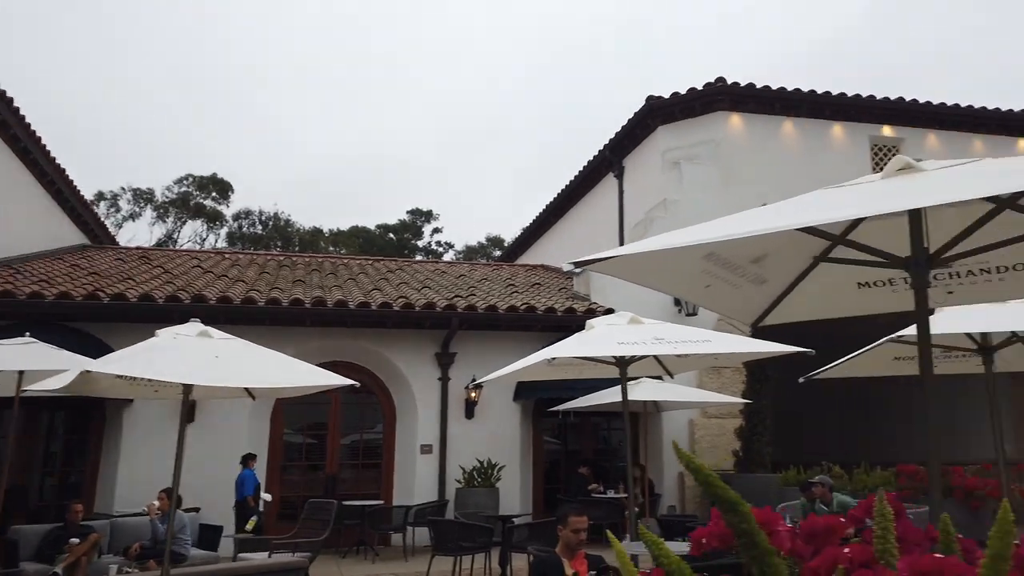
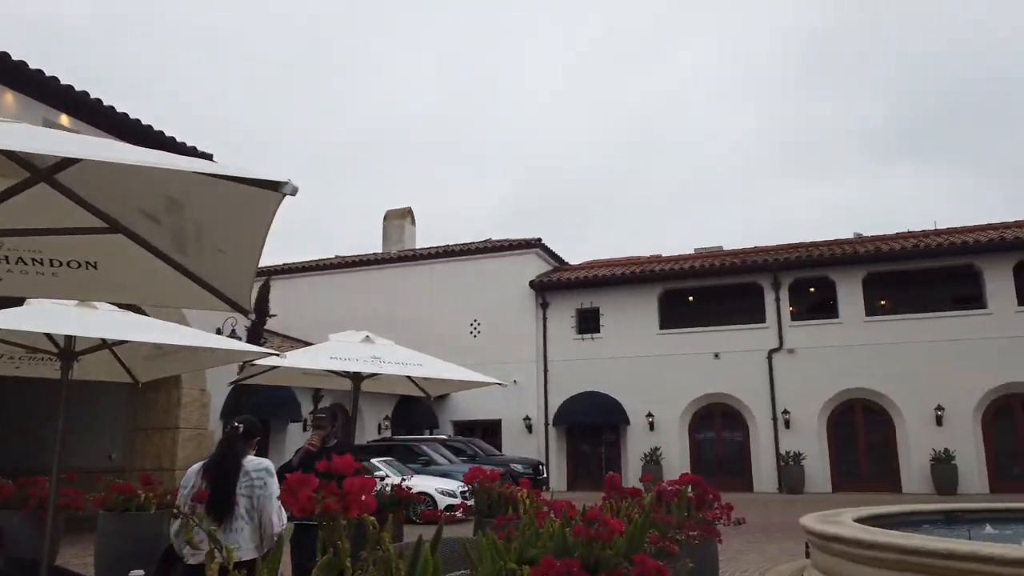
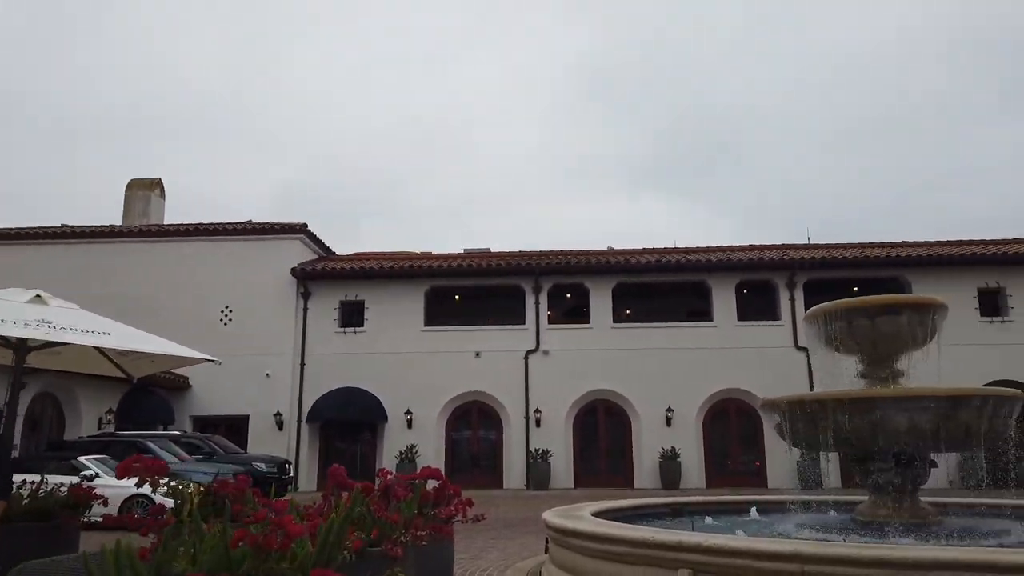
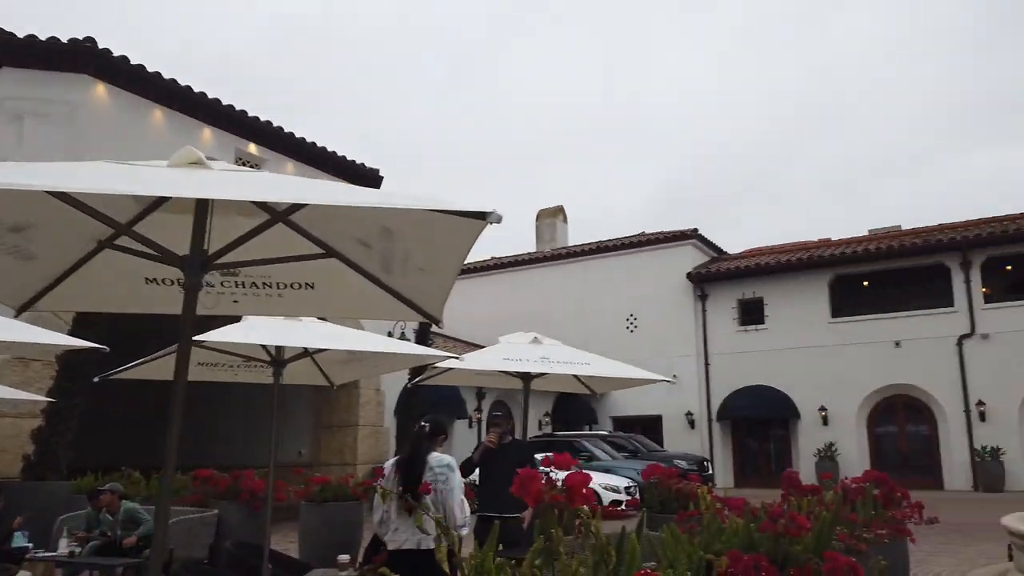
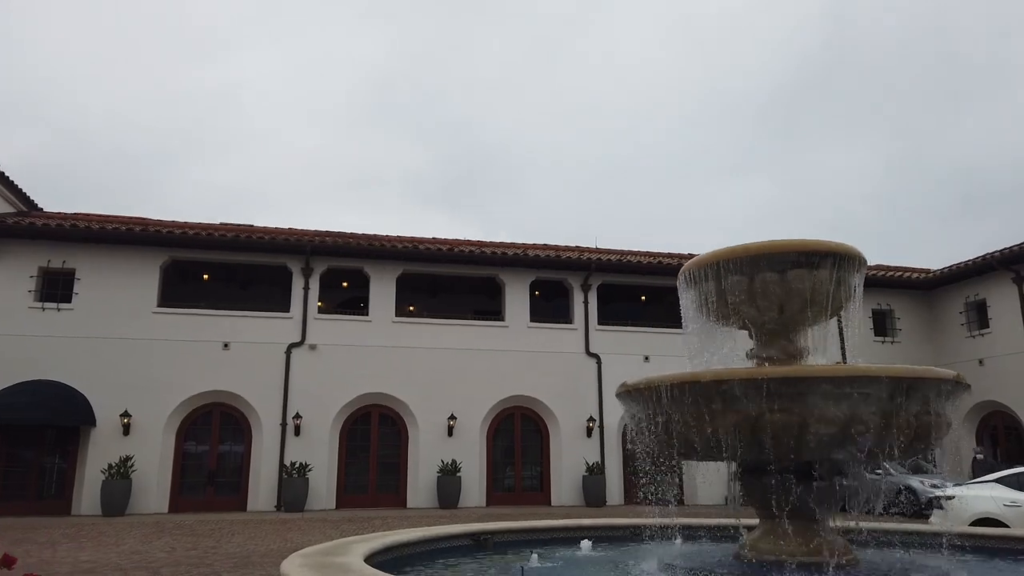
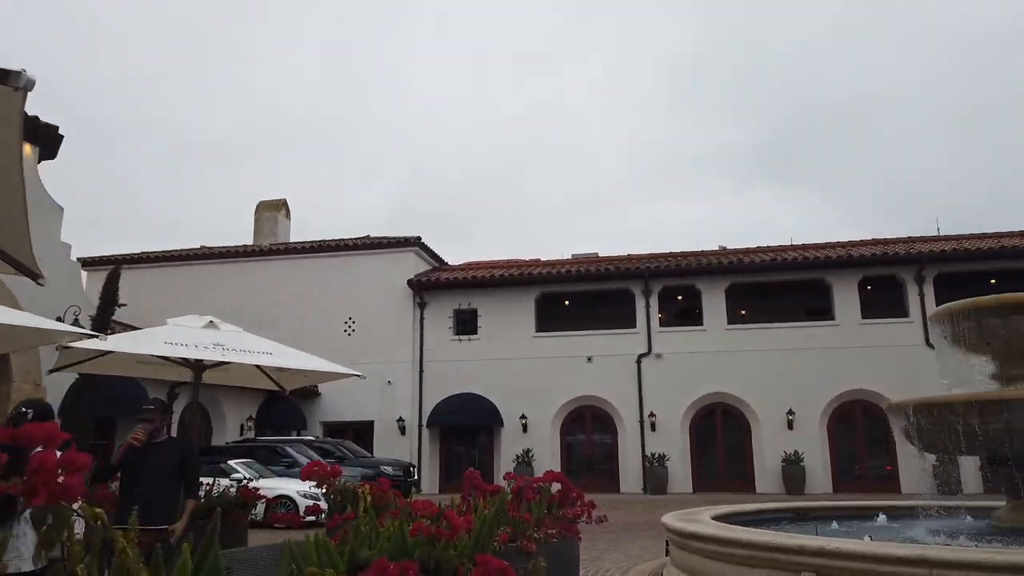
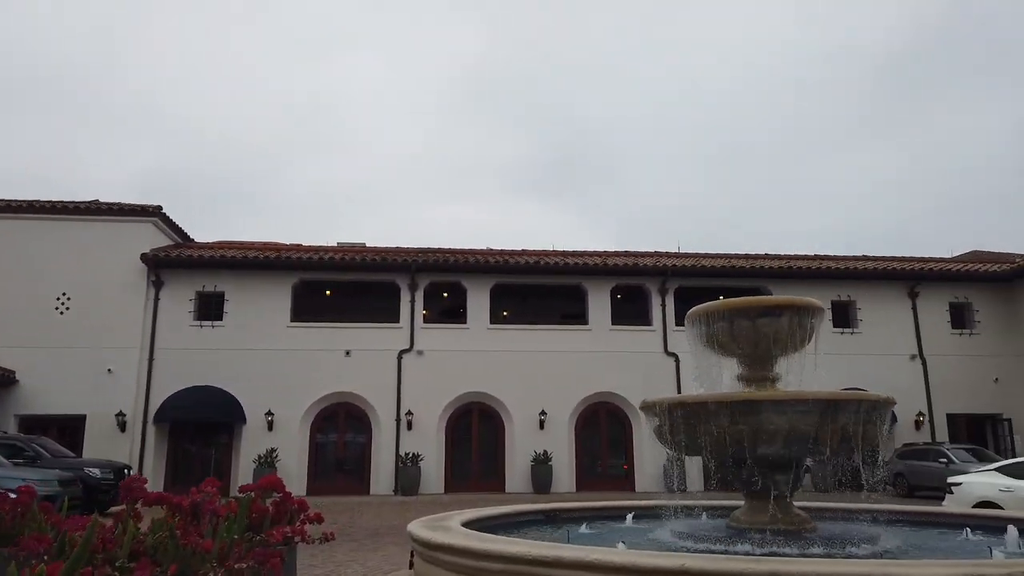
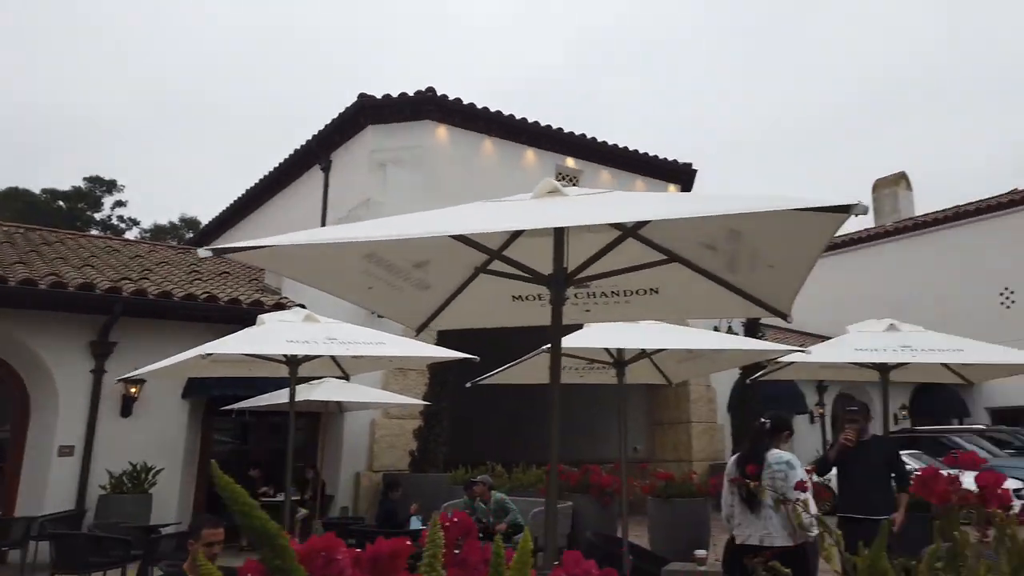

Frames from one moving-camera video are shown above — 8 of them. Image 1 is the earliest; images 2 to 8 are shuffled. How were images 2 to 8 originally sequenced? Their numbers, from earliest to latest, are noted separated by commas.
8, 4, 2, 6, 3, 7, 5
